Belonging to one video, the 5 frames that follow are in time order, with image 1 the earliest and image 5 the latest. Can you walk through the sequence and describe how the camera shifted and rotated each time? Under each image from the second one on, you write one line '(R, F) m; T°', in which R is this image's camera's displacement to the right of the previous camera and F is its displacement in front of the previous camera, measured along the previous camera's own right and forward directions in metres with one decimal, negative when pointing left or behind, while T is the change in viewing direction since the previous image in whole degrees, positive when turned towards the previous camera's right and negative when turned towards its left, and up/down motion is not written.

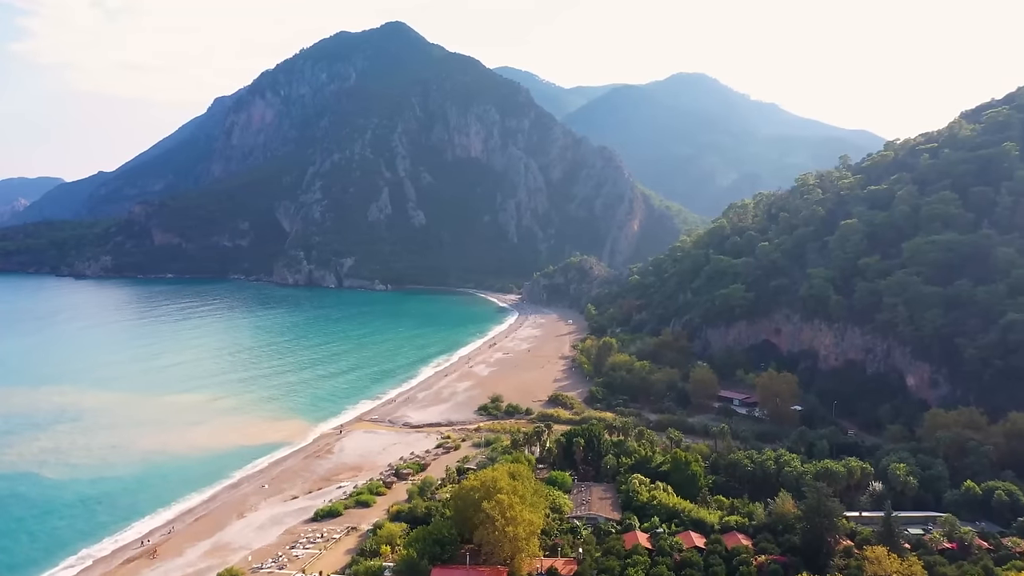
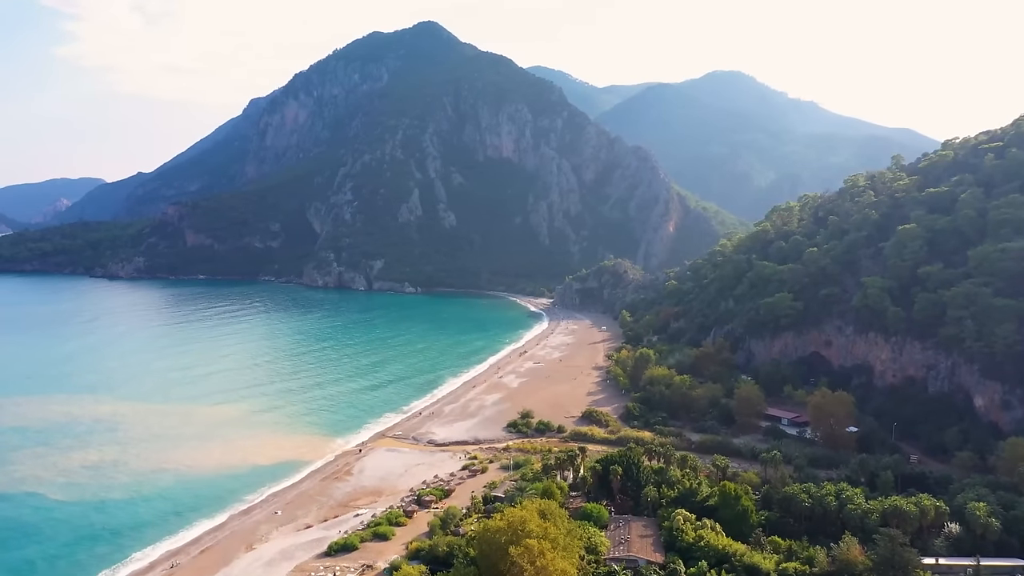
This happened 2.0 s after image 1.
(-0.1, +3.5) m; -3°
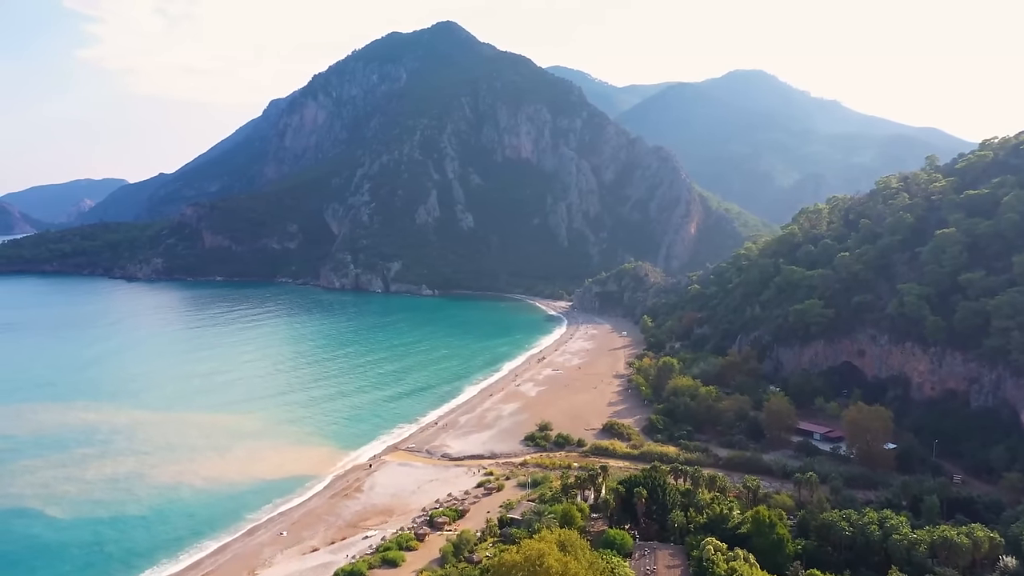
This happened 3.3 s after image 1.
(0.0, +2.3) m; -2°
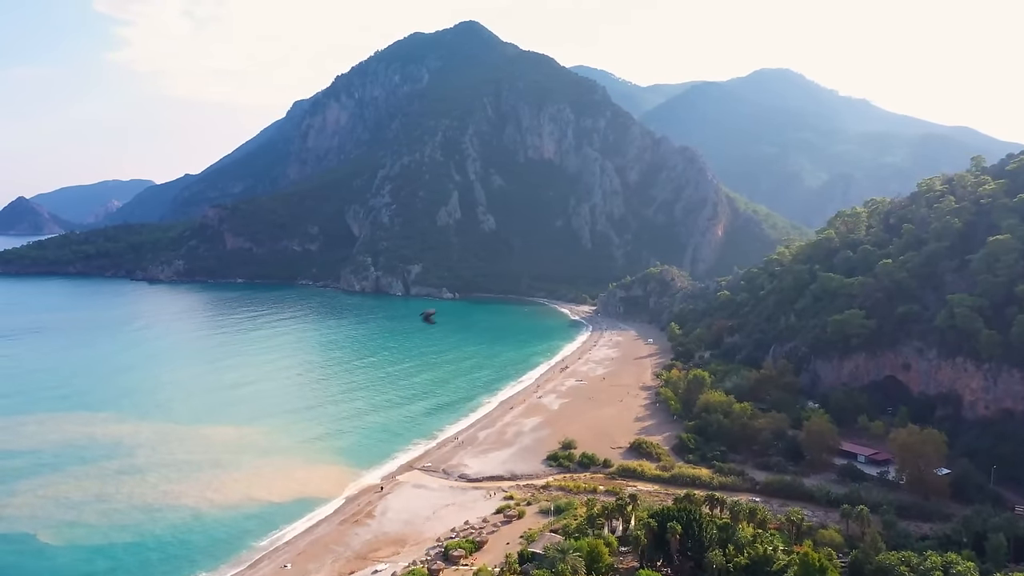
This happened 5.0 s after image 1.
(-0.1, +3.0) m; -2°
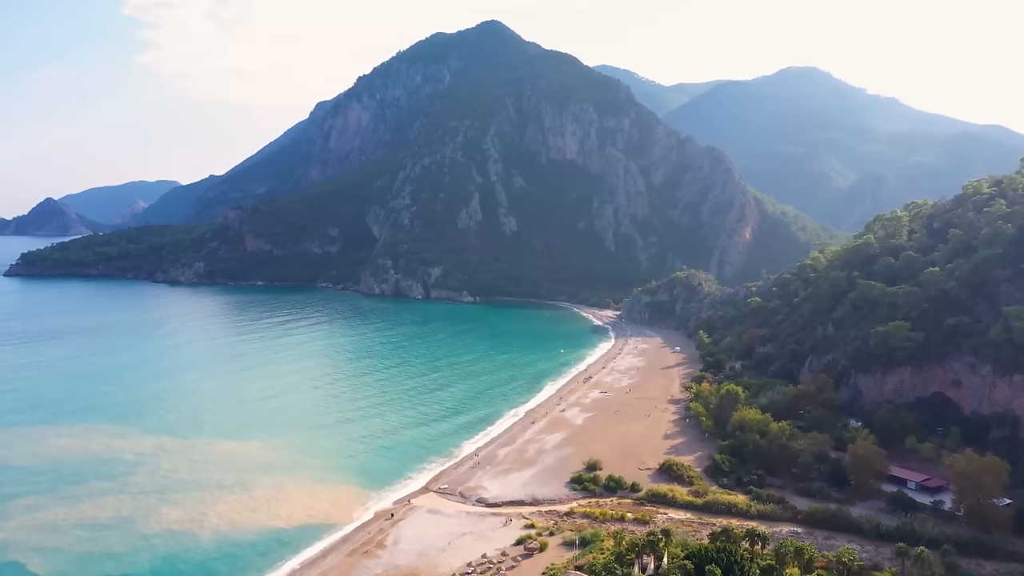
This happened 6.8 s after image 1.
(-0.1, +3.1) m; -2°
